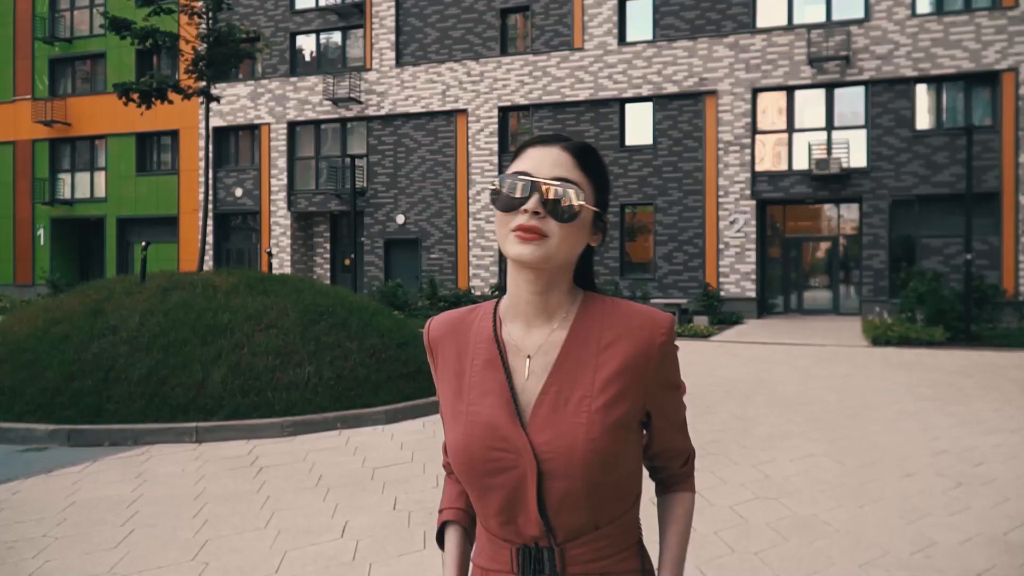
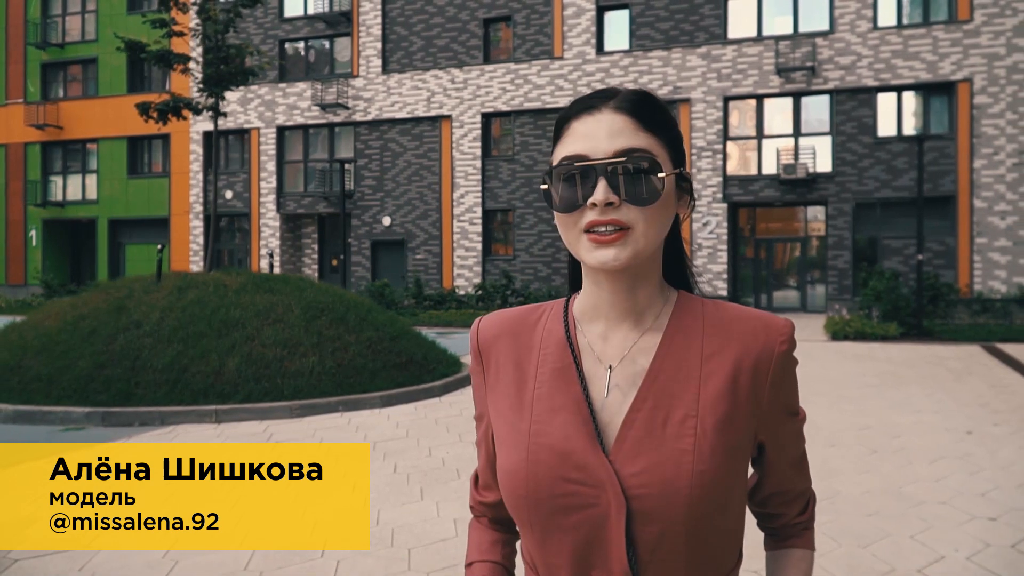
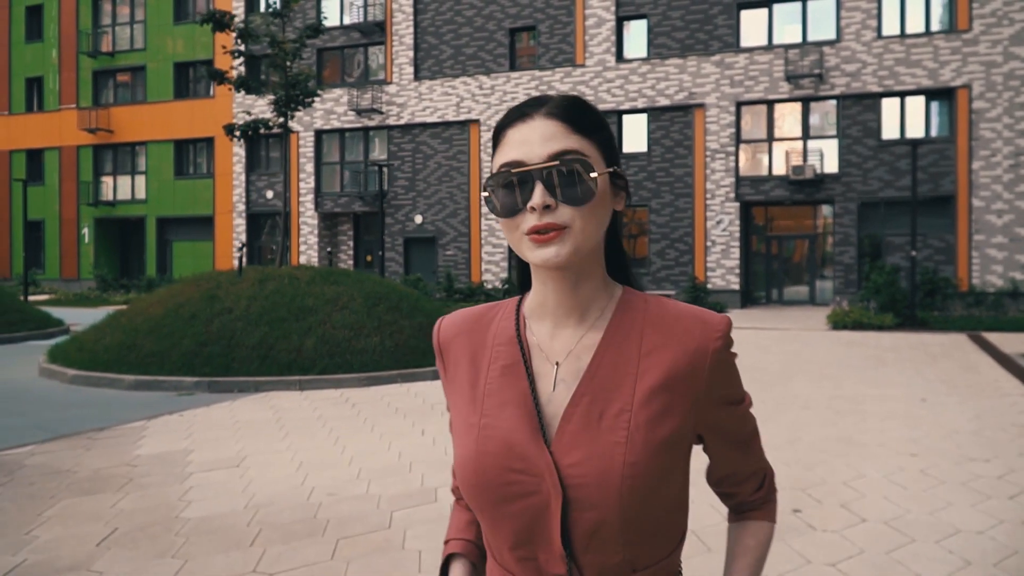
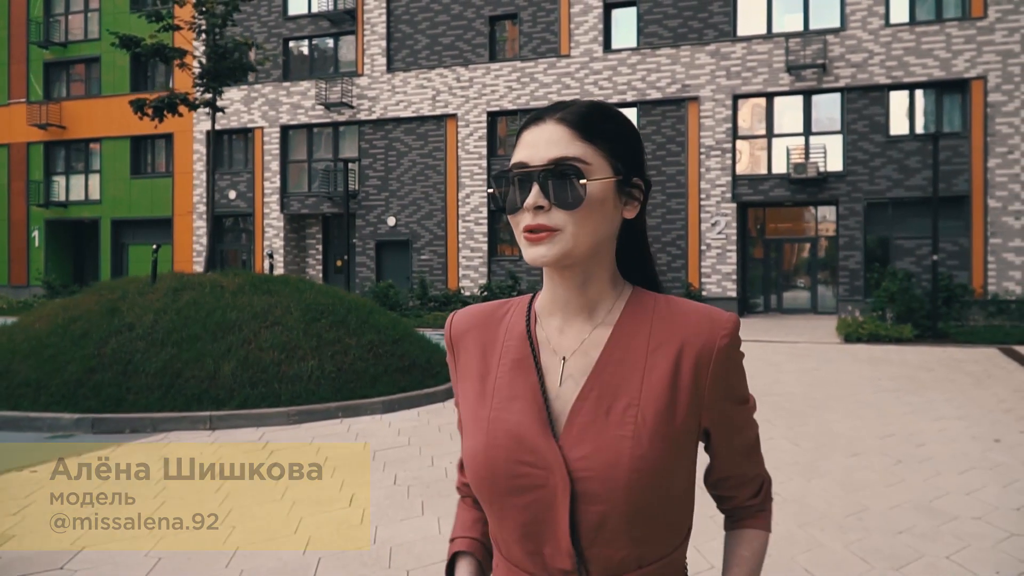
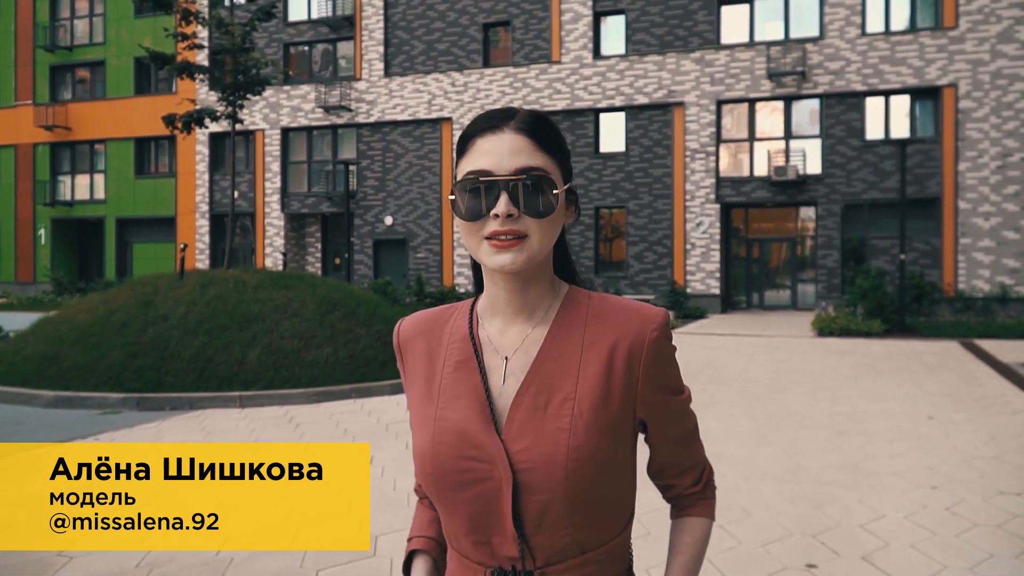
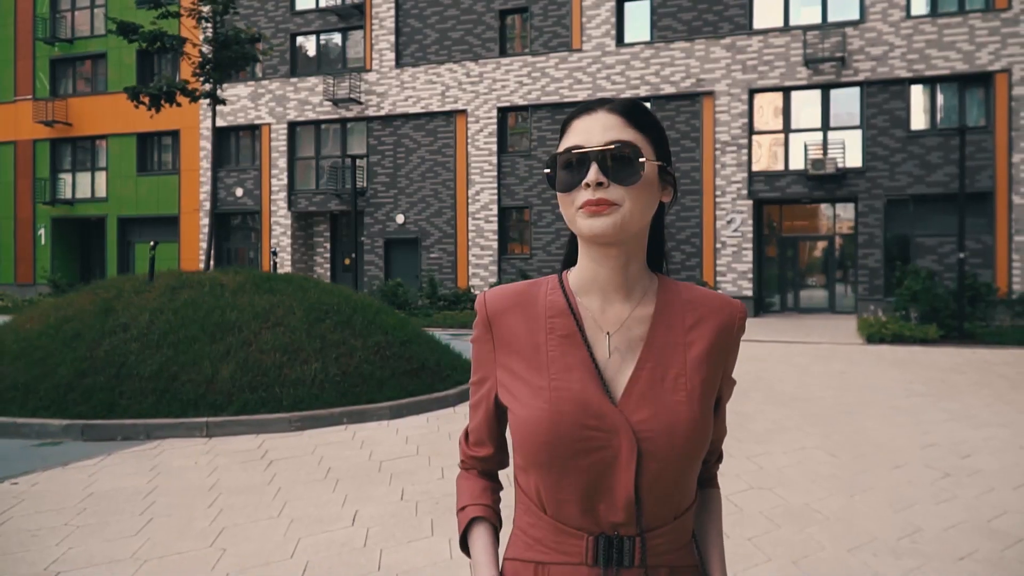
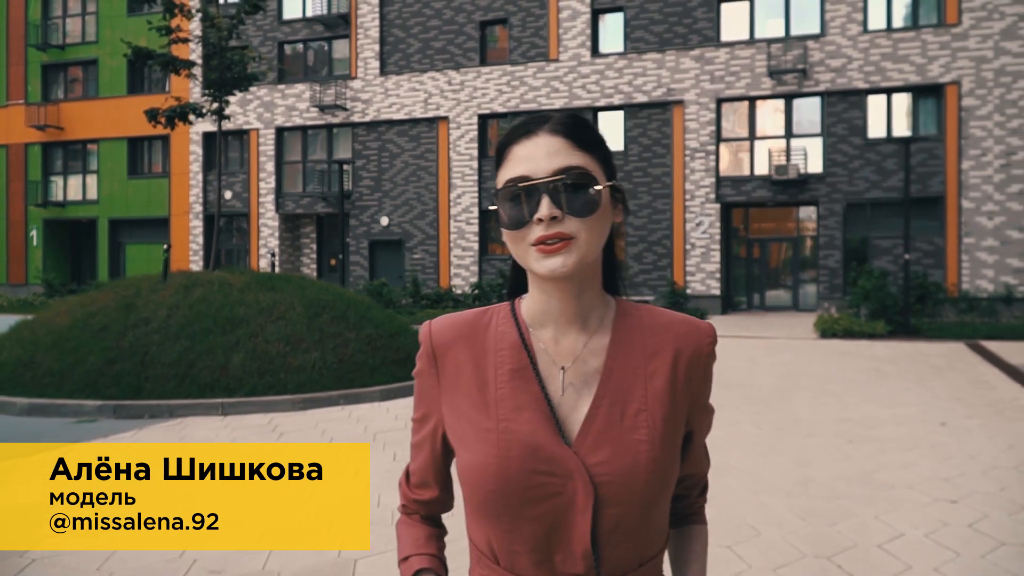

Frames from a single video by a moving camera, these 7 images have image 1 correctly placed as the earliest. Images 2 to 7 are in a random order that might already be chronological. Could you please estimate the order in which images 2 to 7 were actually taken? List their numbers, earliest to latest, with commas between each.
6, 4, 2, 7, 5, 3
